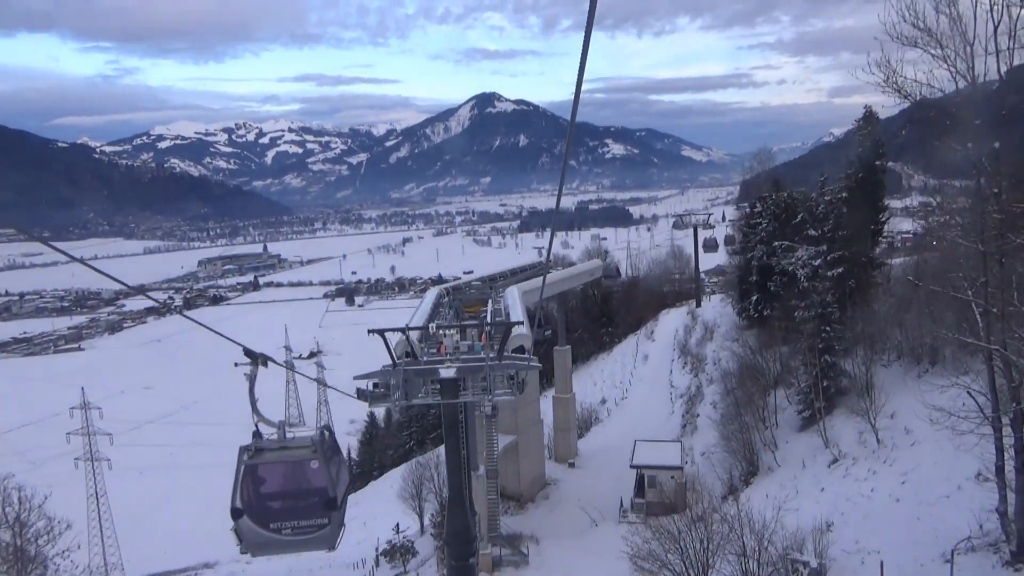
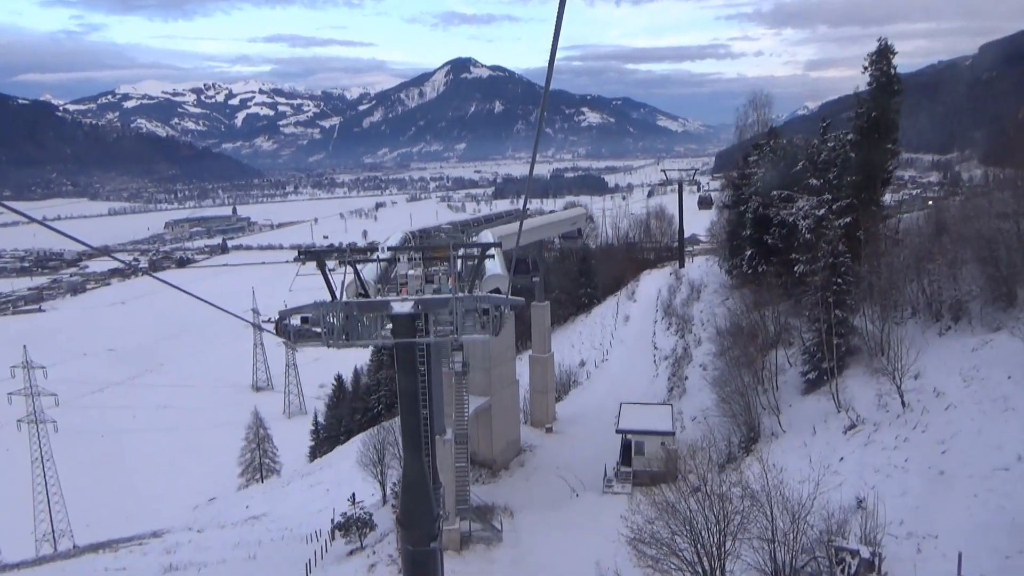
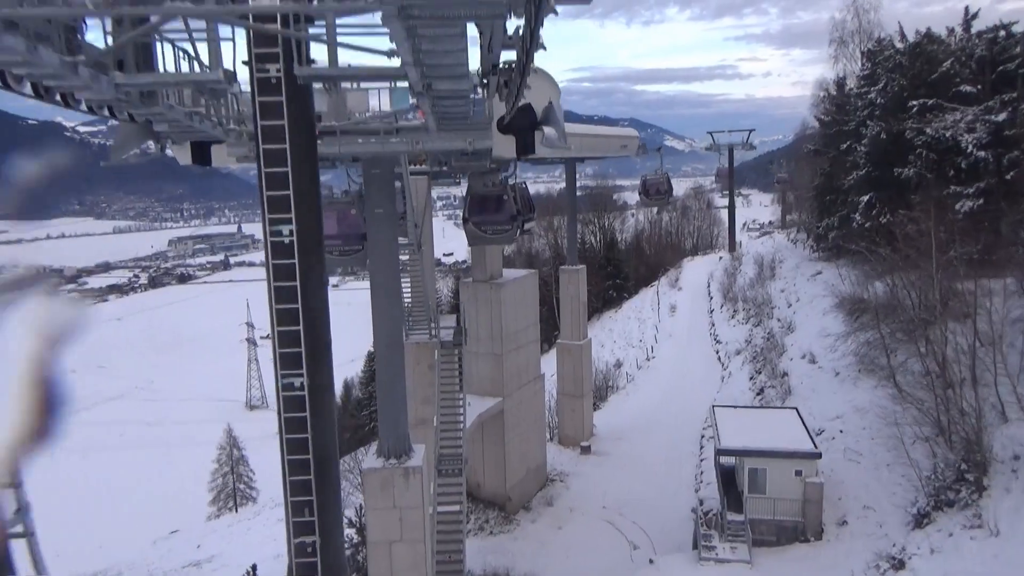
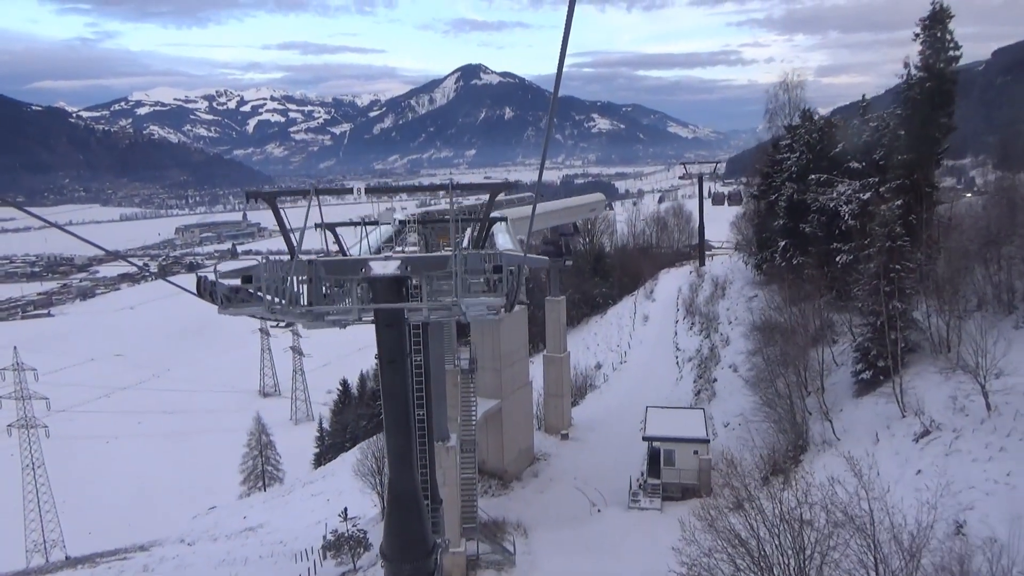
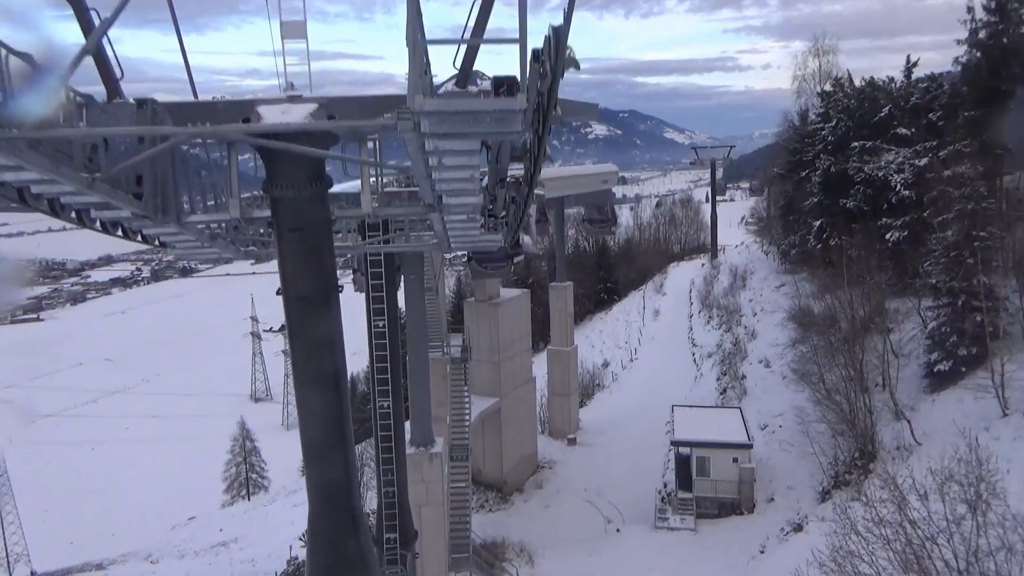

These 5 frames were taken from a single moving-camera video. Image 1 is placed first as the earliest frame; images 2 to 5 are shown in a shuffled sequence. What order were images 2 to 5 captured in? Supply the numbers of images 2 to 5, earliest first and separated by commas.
2, 4, 5, 3
